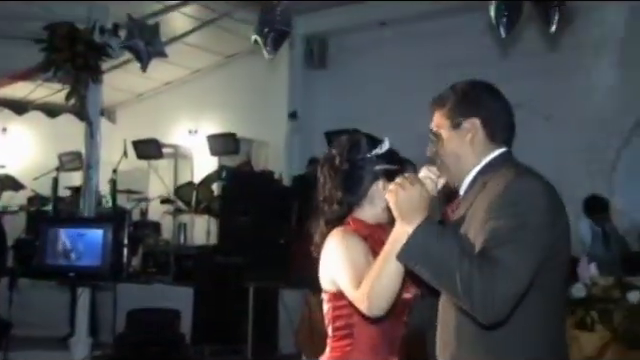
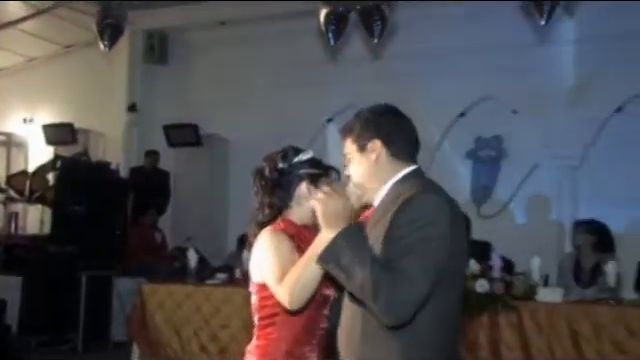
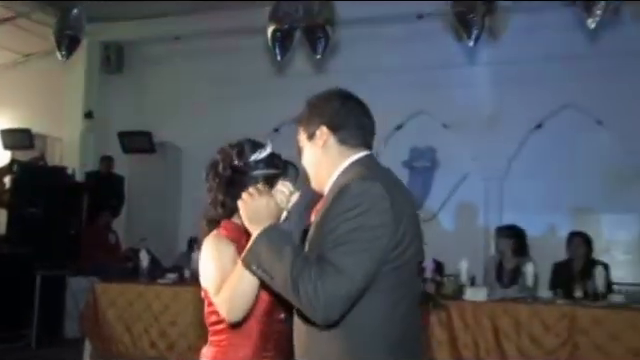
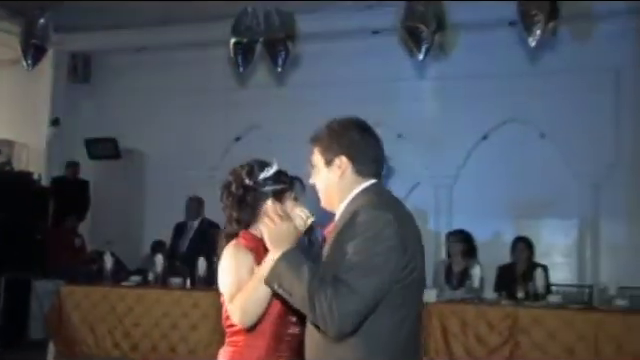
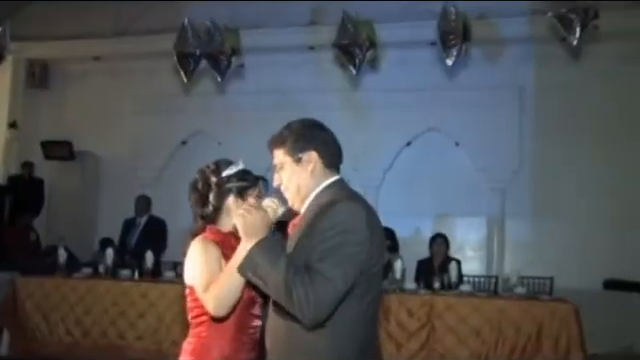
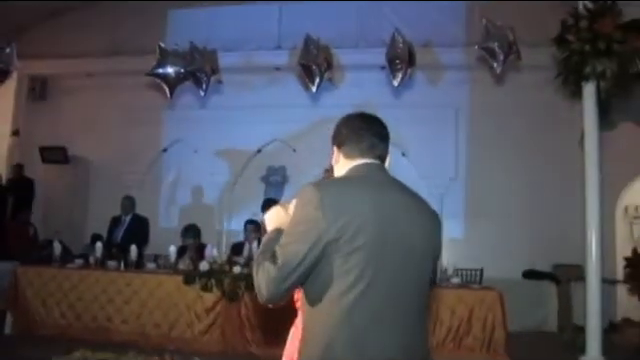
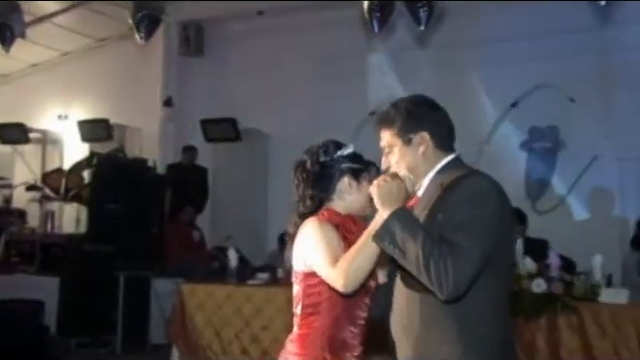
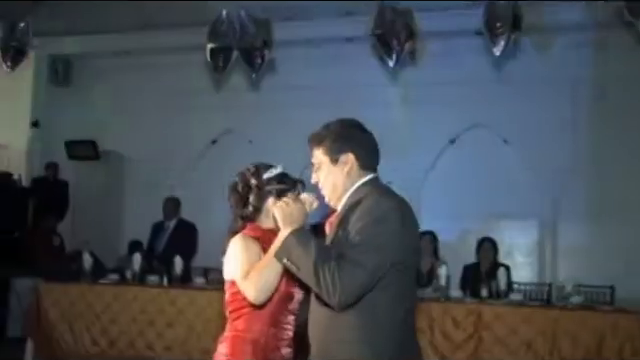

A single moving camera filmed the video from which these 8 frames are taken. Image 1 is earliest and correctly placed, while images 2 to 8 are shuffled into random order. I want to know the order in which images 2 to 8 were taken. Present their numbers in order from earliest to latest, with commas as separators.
7, 2, 3, 4, 8, 5, 6
